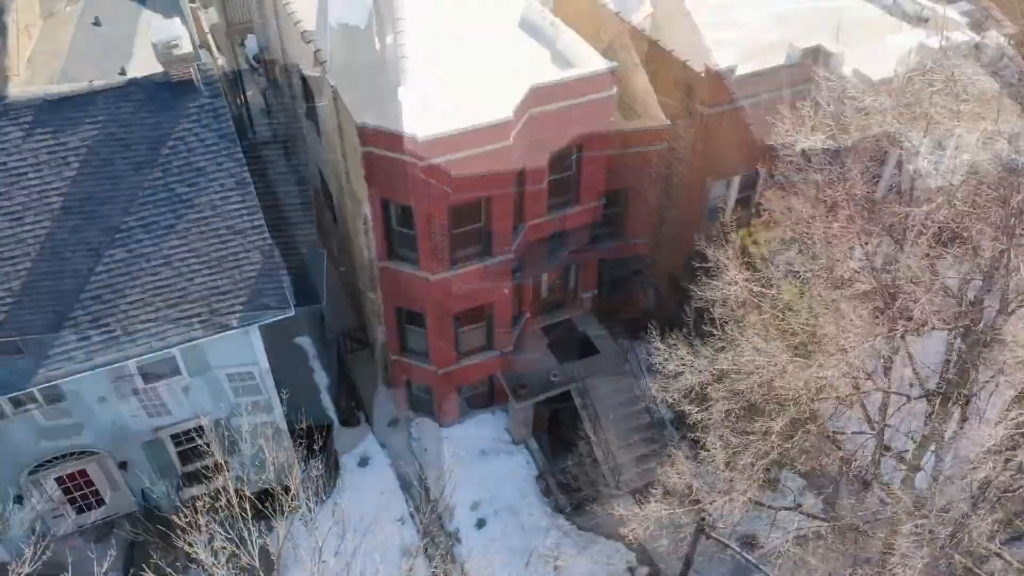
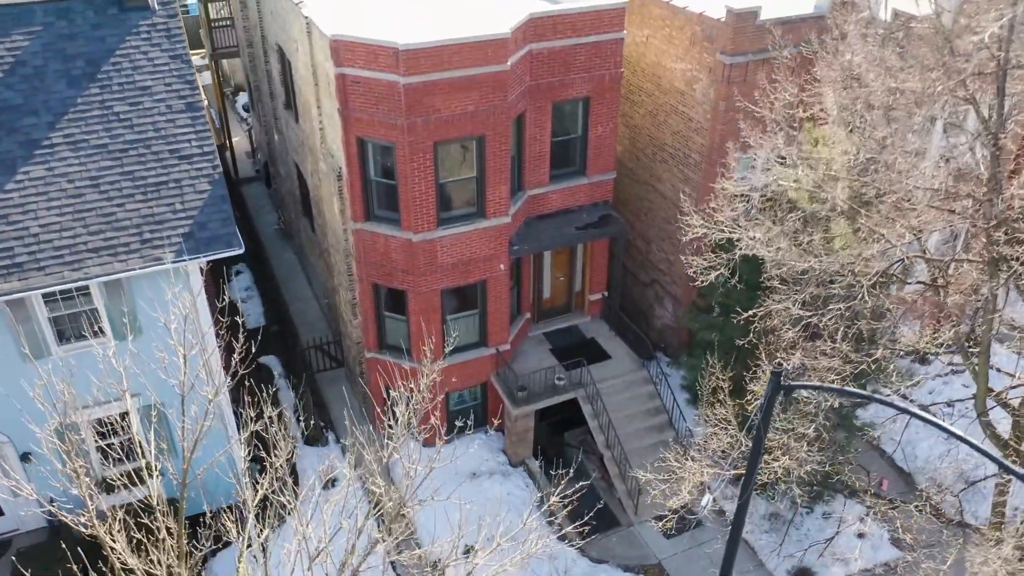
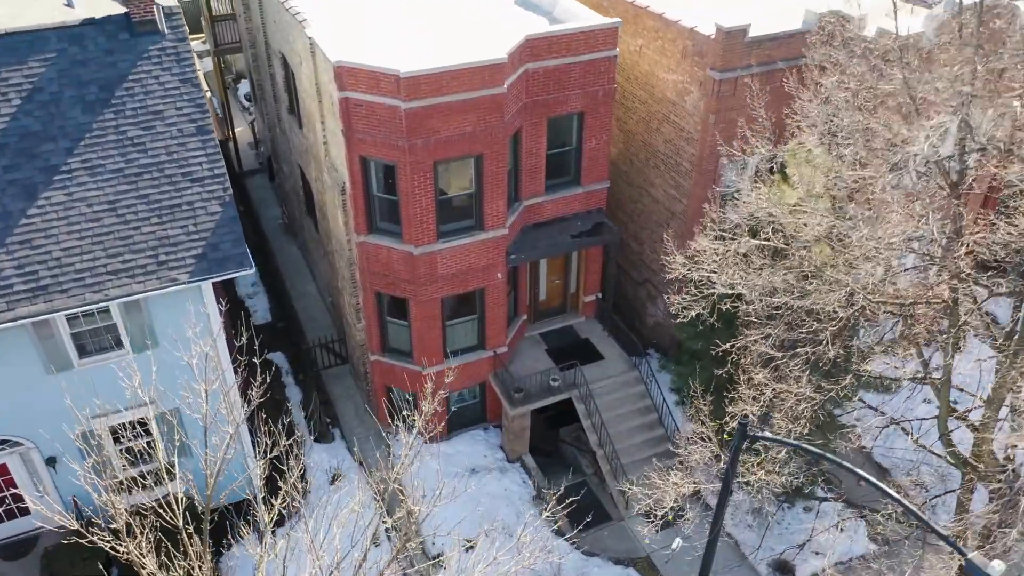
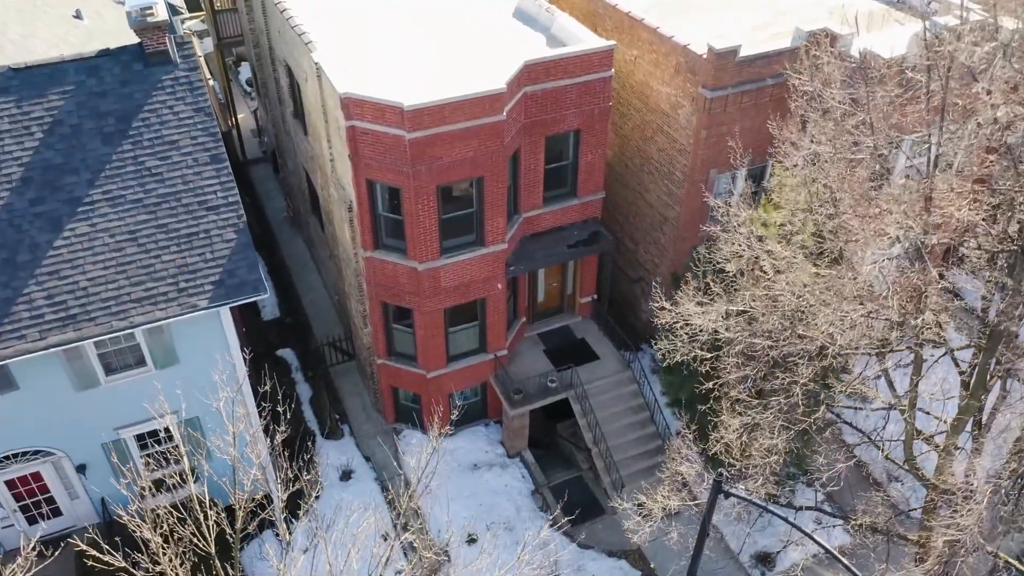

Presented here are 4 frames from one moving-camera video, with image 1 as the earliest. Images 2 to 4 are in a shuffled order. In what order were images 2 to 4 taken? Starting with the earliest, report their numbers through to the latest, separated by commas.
4, 3, 2
